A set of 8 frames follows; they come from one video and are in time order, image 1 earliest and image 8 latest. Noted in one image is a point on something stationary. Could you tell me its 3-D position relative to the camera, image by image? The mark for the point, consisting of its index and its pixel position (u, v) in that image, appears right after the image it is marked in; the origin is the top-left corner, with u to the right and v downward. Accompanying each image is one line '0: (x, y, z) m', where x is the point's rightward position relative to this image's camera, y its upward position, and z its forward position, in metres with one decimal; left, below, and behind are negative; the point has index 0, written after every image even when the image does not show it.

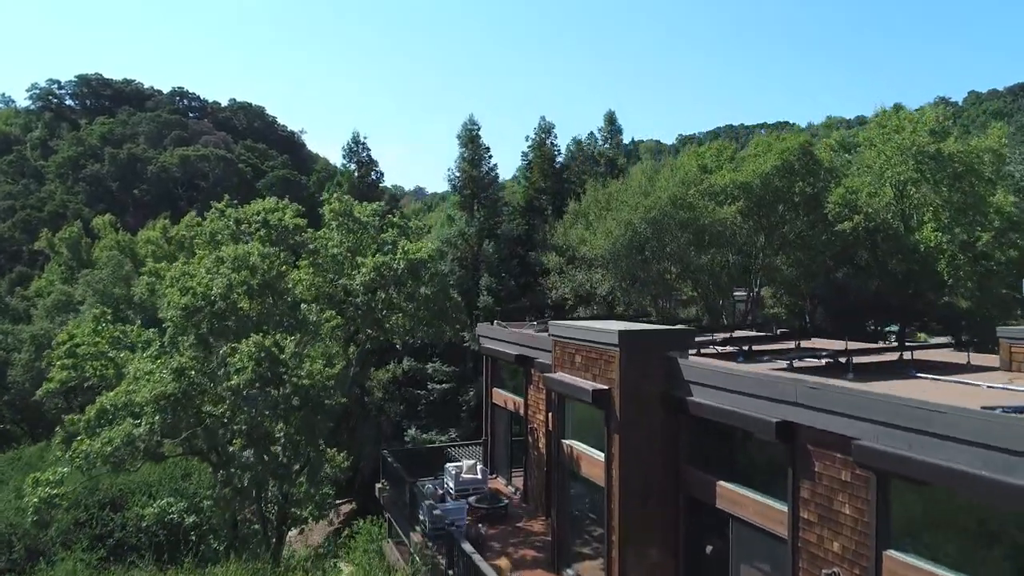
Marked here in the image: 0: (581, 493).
0: (+0.9, -2.9, +9.9) m
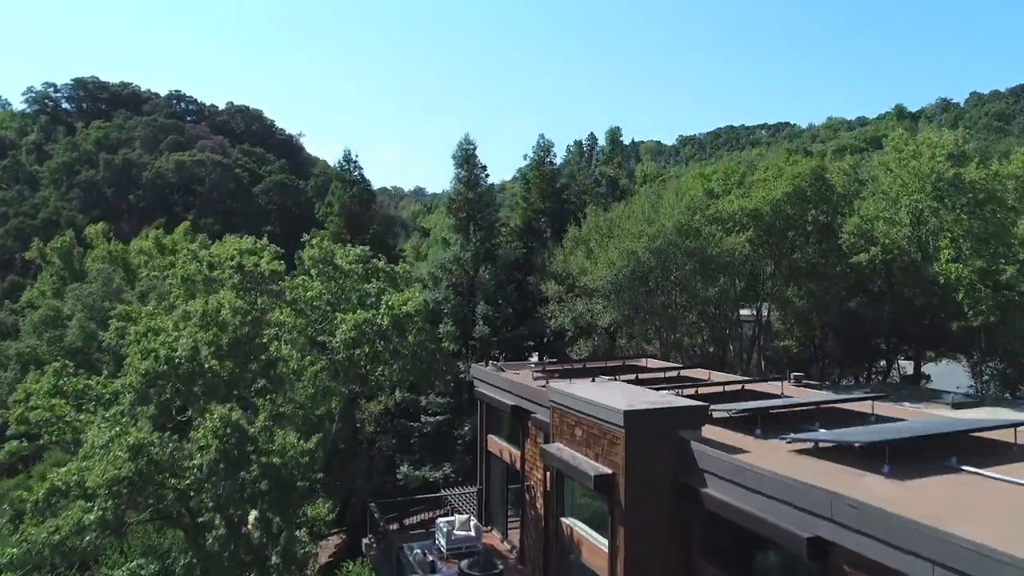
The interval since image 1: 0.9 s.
0: (+0.9, -3.4, +9.3) m
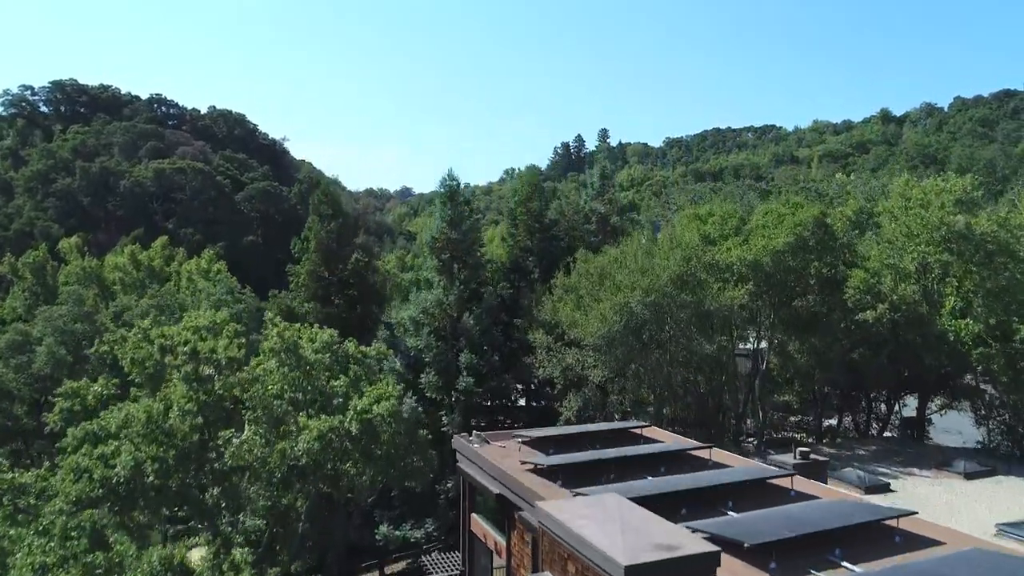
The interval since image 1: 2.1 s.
0: (+0.7, -4.2, +8.6) m
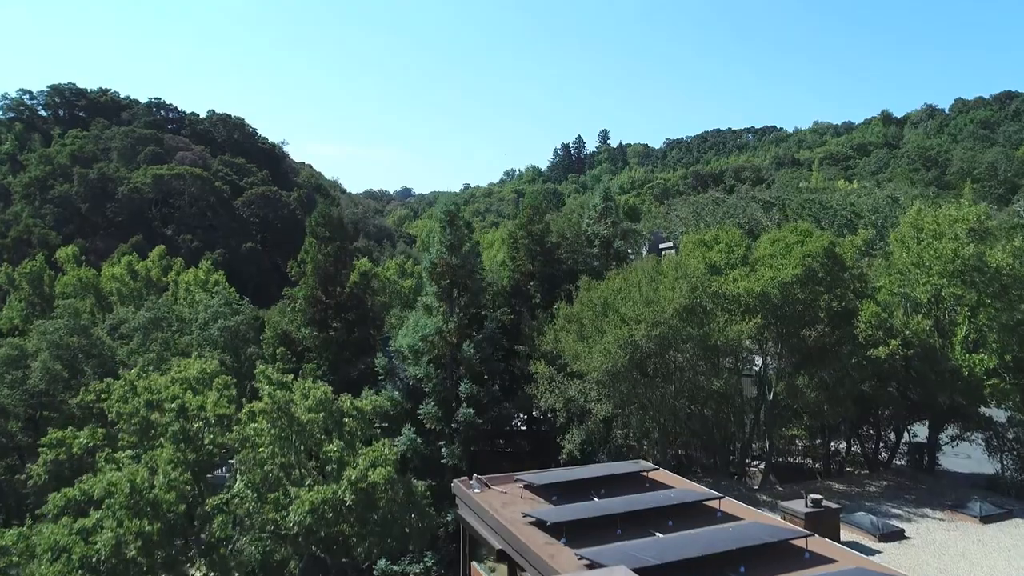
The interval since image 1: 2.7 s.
0: (+0.7, -4.7, +8.3) m
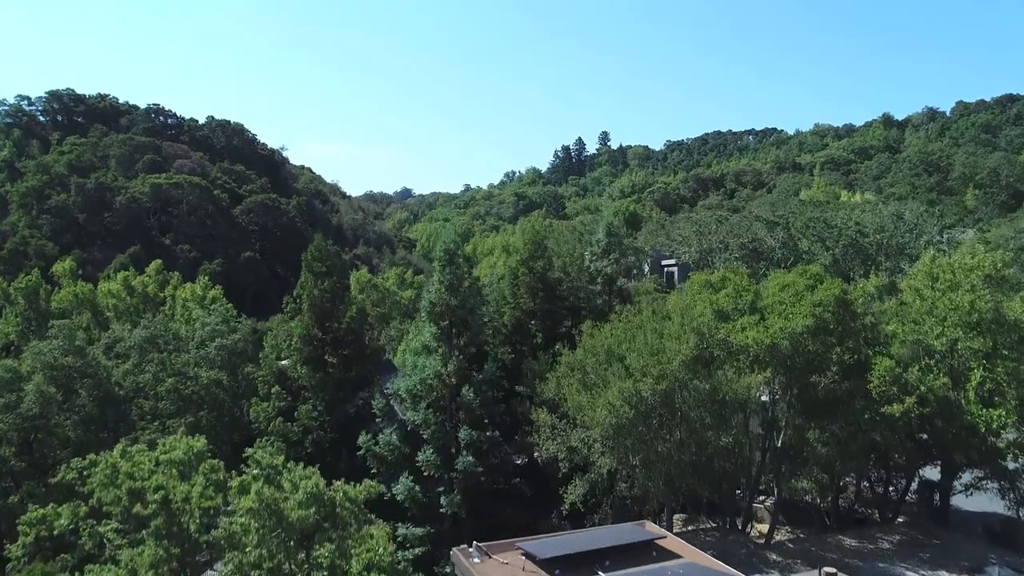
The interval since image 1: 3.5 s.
0: (+0.7, -5.4, +8.0) m
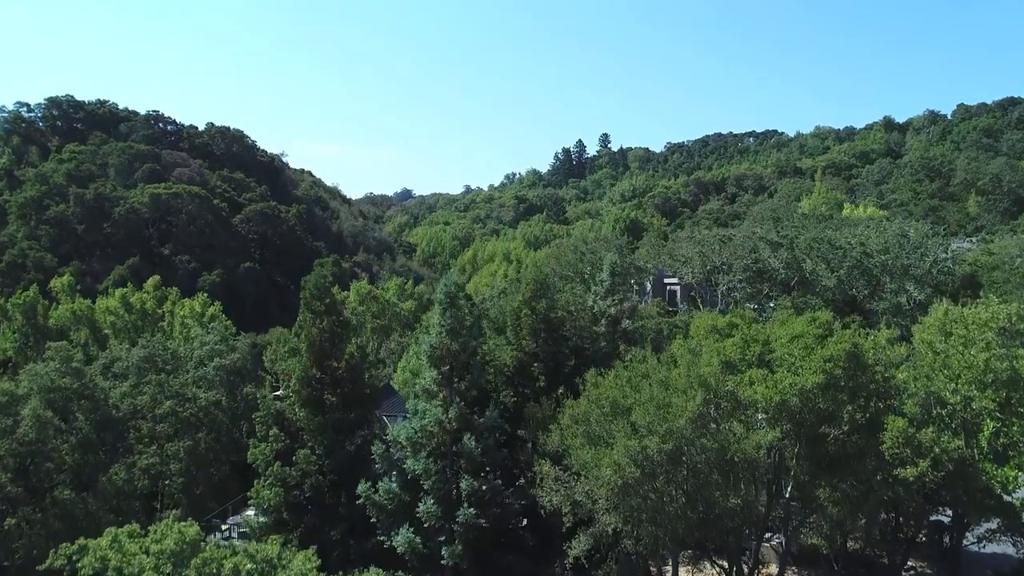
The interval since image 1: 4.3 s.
0: (+0.8, -6.2, +7.7) m
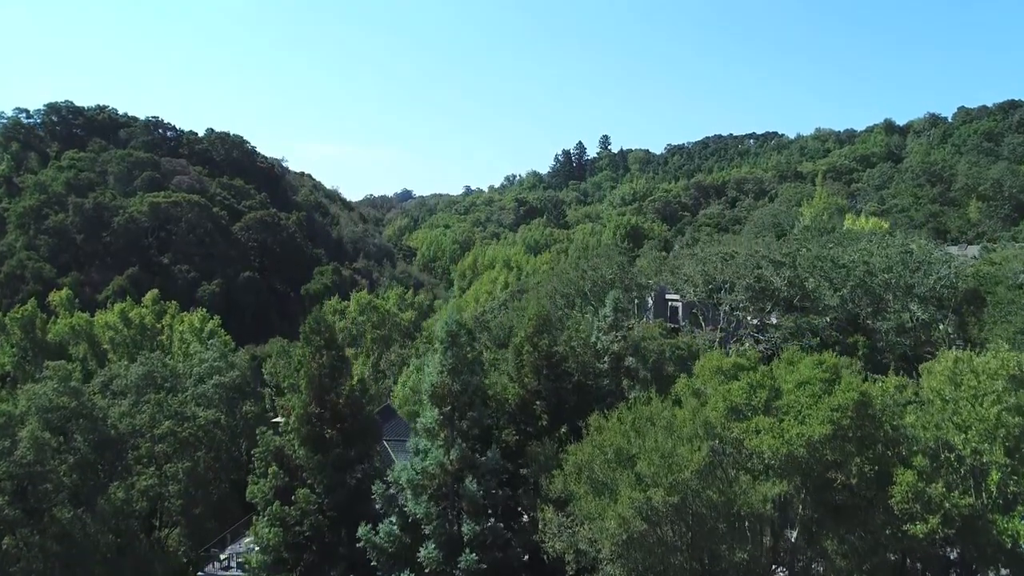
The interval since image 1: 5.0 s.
0: (+0.8, -6.8, +7.6) m
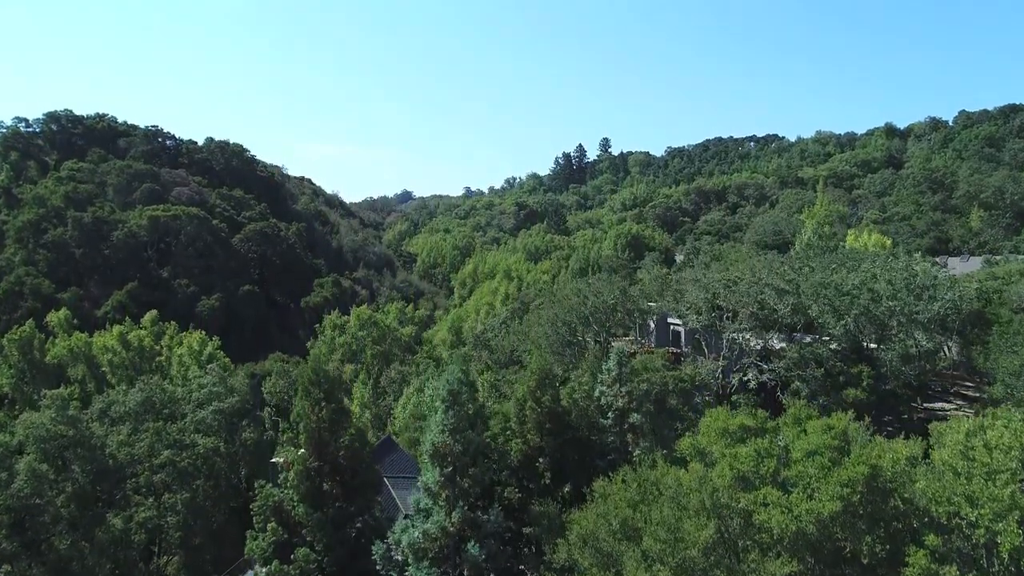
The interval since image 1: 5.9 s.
0: (+0.9, -7.8, +7.4) m
